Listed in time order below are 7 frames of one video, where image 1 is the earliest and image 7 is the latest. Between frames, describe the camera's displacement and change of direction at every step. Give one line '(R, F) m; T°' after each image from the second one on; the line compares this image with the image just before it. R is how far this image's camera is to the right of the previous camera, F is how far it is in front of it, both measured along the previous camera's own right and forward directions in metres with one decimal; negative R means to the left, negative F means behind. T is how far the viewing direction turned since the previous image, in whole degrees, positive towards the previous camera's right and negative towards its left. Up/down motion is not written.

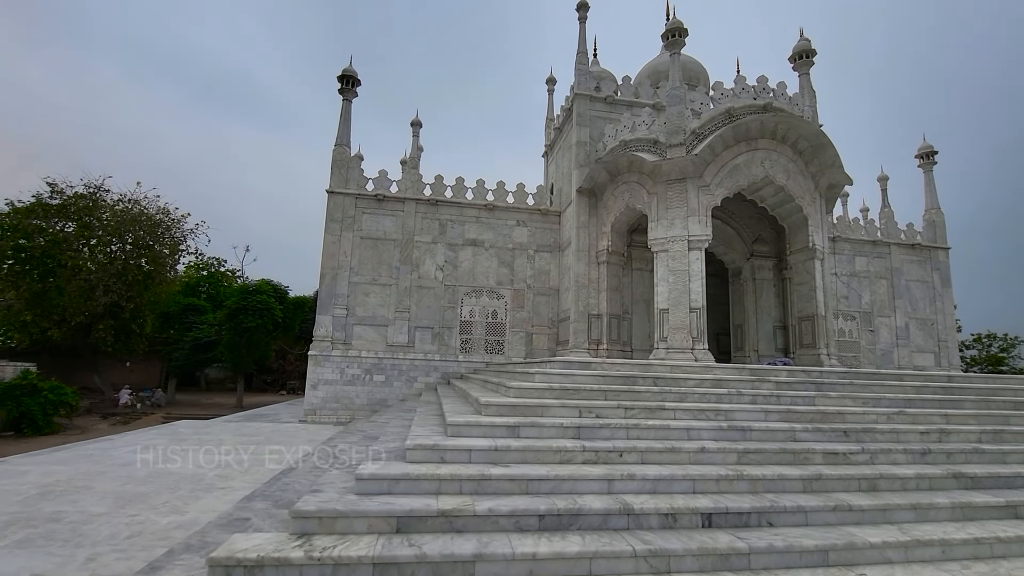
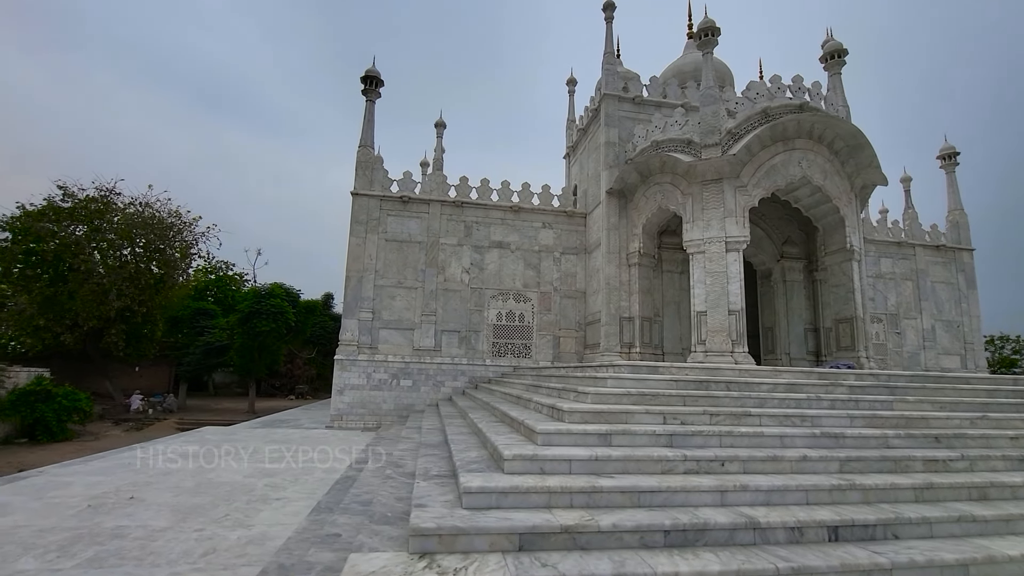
(-0.7, +0.2) m; 0°
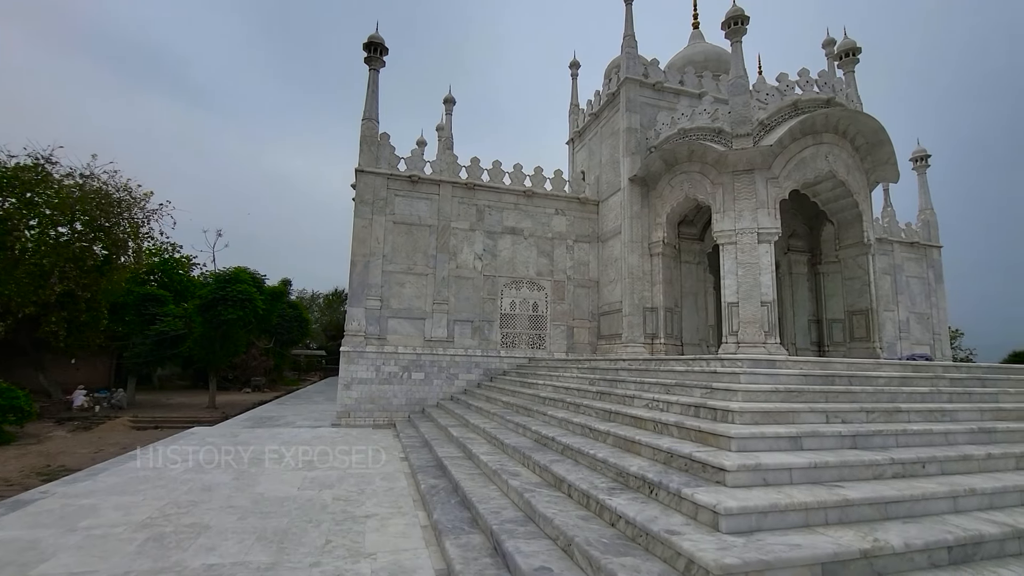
(-1.6, +0.6) m; +7°
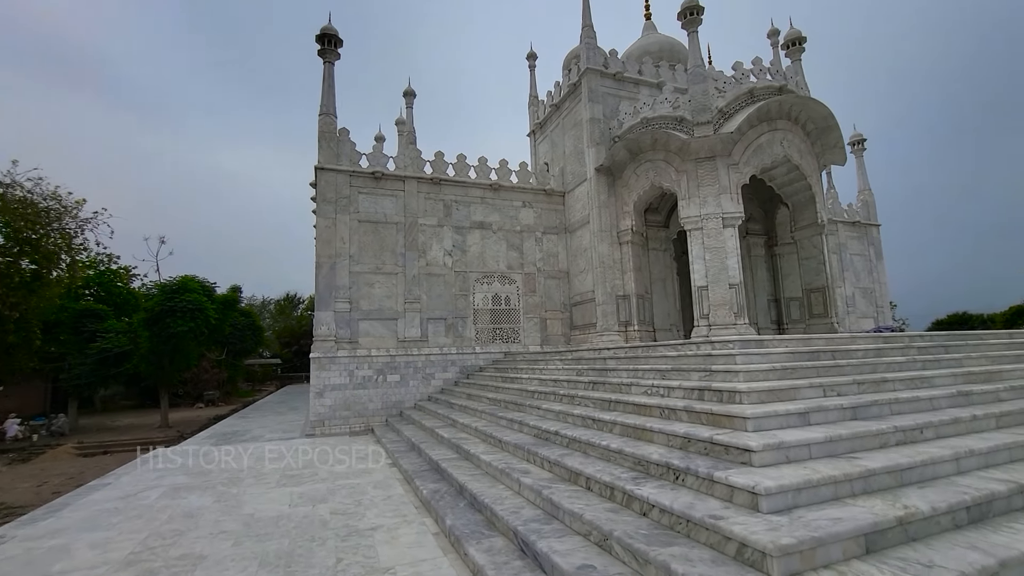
(-0.4, +0.1) m; +5°
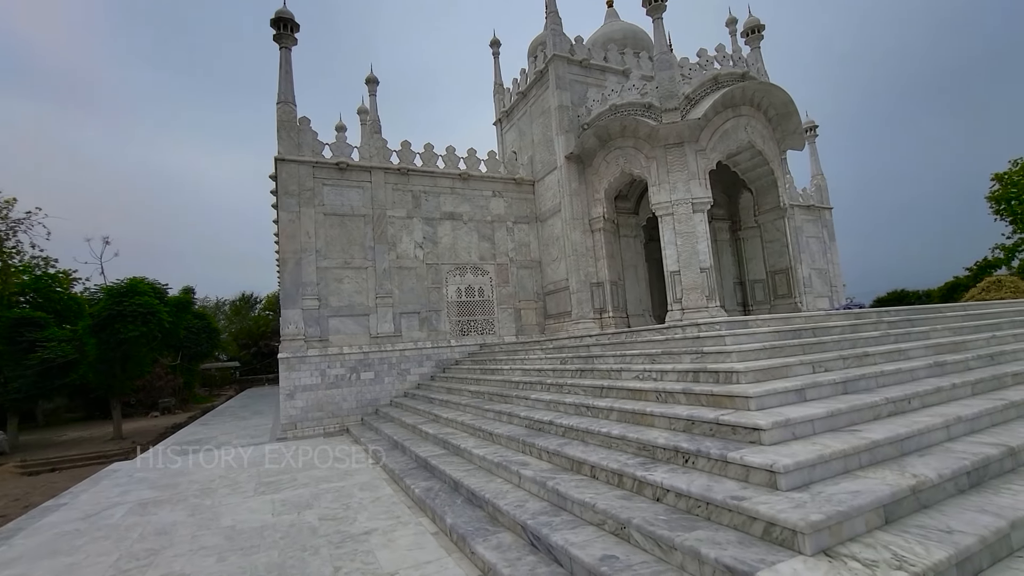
(-0.2, +0.1) m; +4°
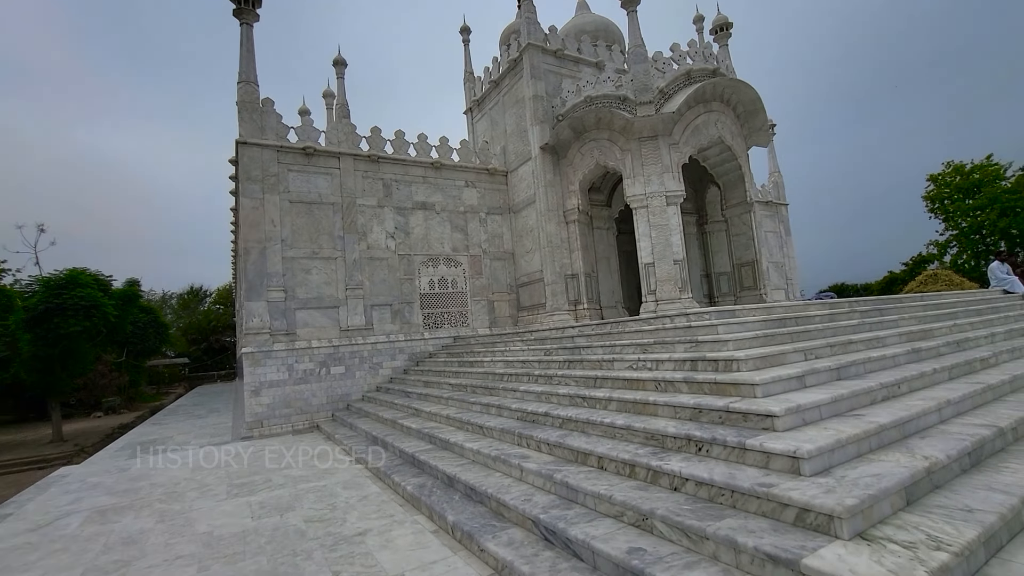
(-0.3, +0.1) m; +5°
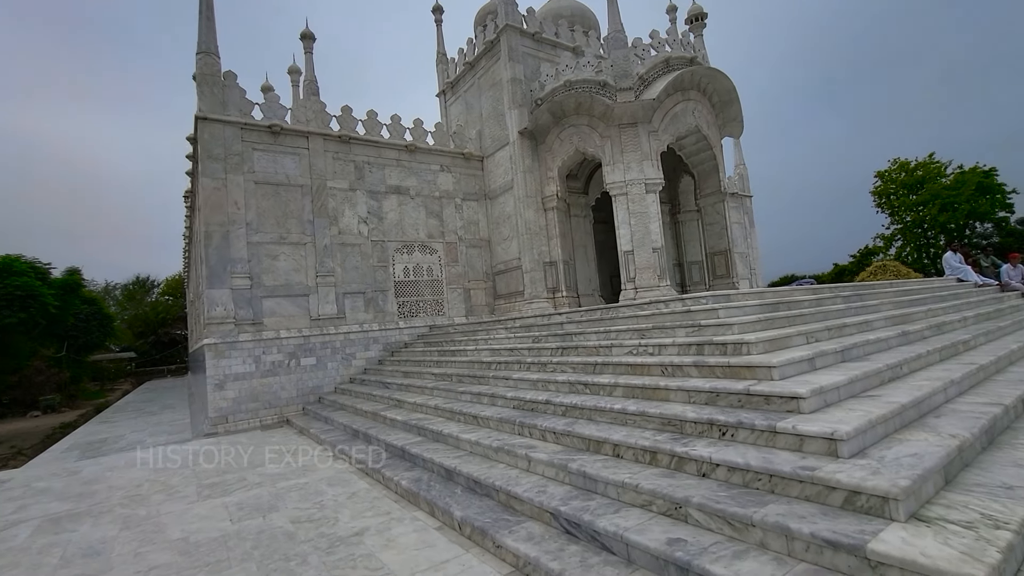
(-0.3, +0.2) m; +4°
